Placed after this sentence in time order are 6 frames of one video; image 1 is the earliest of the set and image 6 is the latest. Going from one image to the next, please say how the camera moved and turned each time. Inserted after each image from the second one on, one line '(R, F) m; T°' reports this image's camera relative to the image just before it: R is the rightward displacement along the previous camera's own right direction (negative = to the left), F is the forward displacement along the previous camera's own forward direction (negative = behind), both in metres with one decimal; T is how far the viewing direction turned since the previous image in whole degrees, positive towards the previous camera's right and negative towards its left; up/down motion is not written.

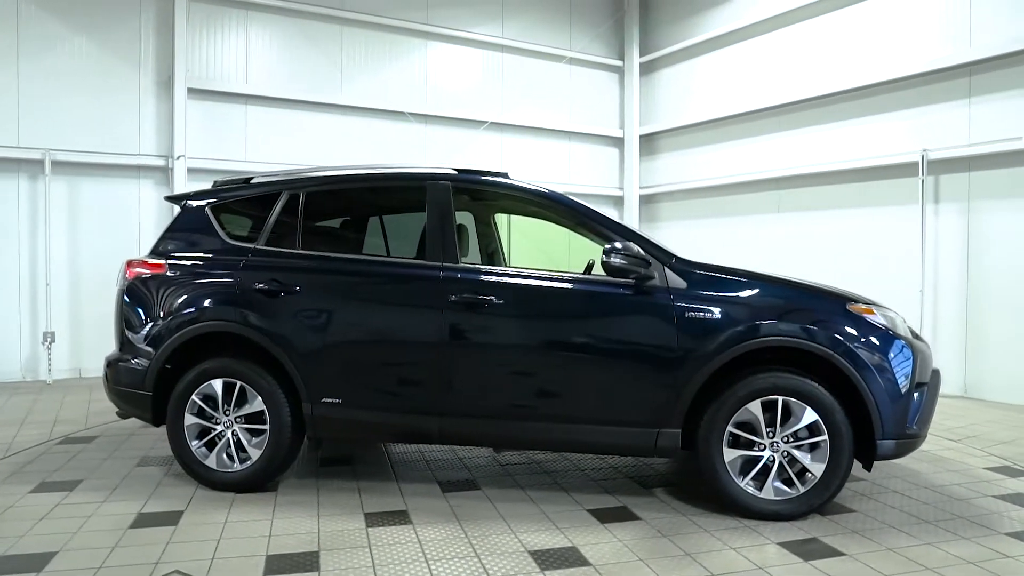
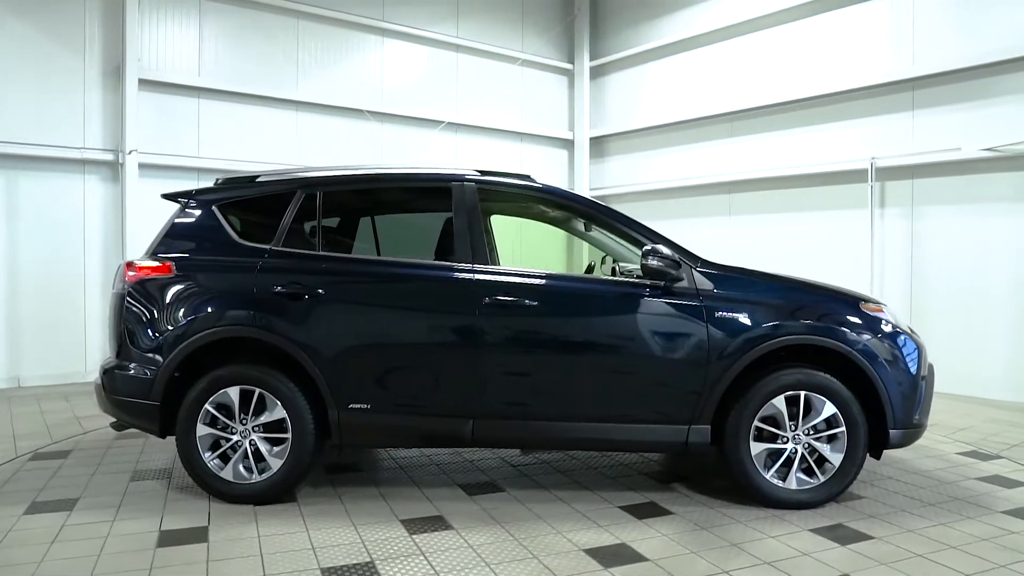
(-0.6, 0.0) m; +7°
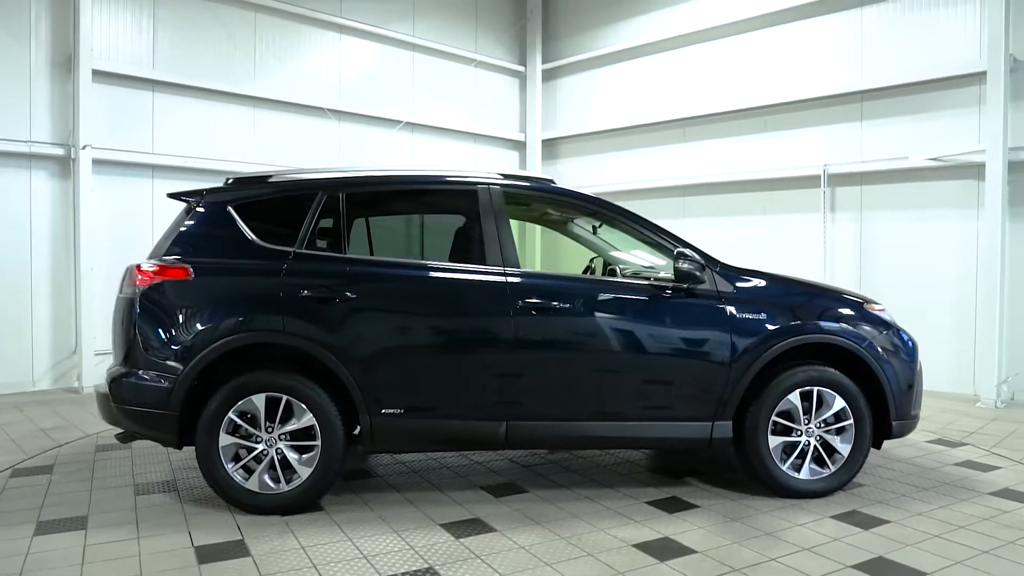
(-0.6, 0.0) m; +6°
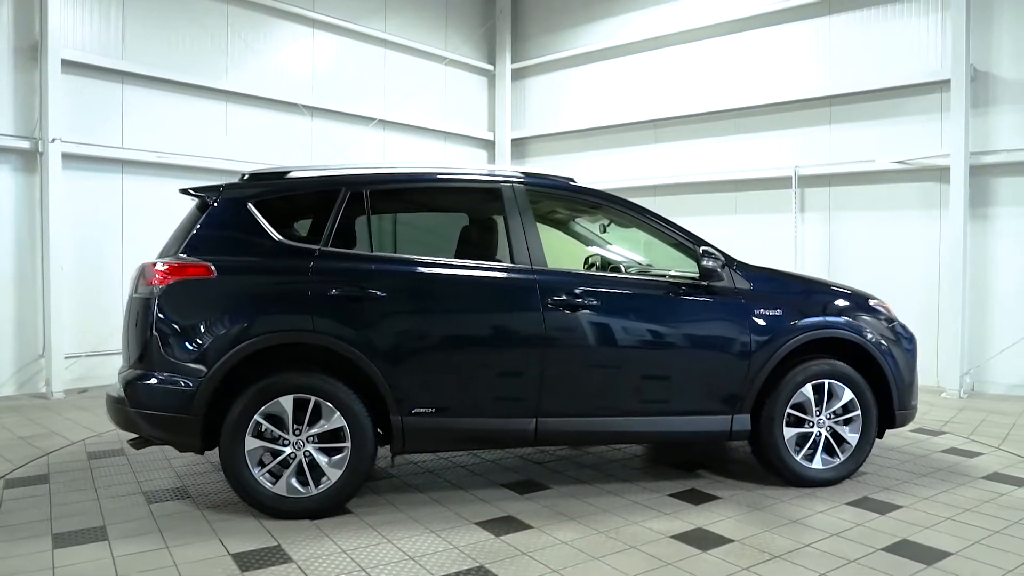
(-0.4, 0.0) m; +4°
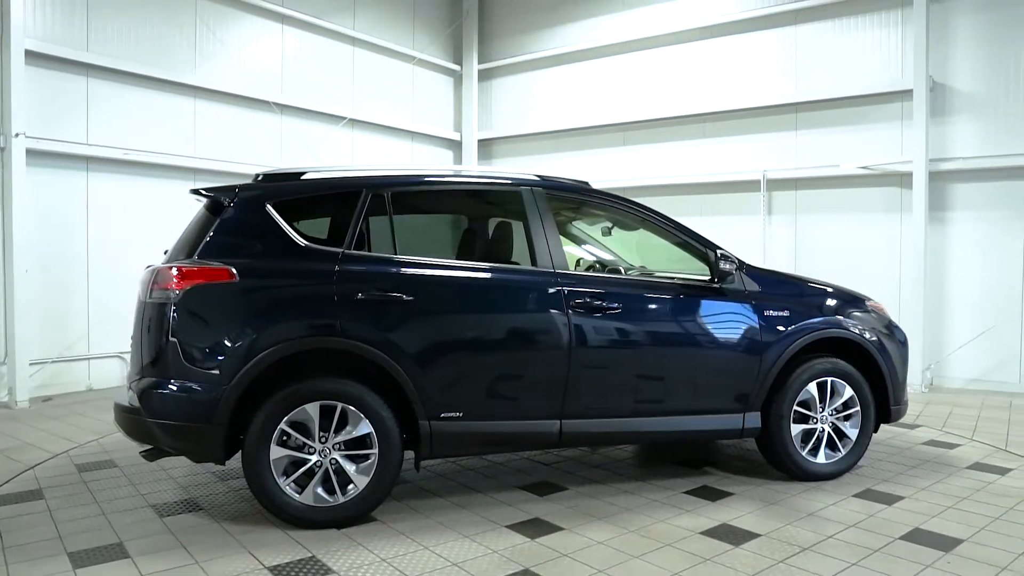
(-0.4, 0.0) m; +5°
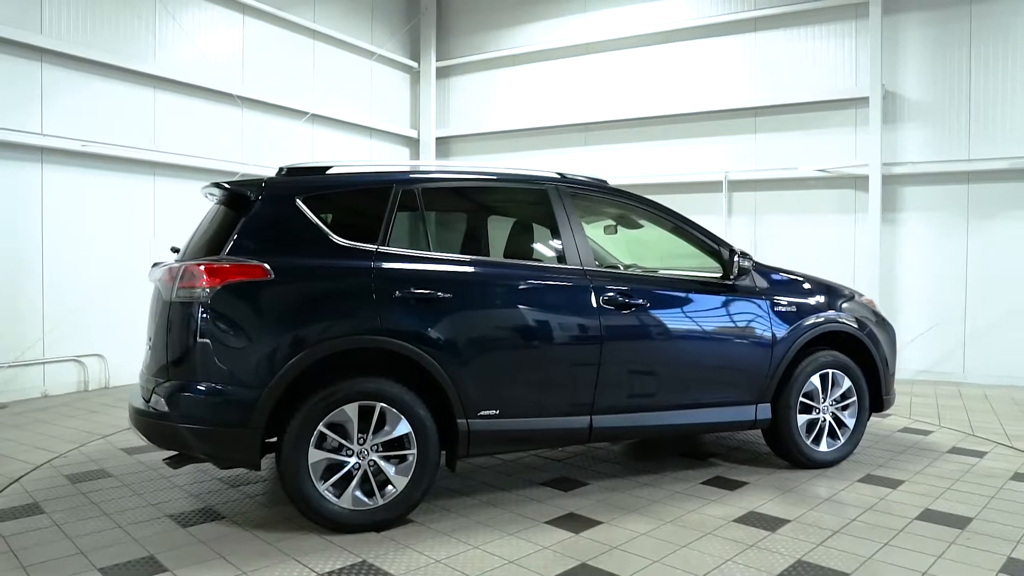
(-0.5, 0.0) m; +6°
